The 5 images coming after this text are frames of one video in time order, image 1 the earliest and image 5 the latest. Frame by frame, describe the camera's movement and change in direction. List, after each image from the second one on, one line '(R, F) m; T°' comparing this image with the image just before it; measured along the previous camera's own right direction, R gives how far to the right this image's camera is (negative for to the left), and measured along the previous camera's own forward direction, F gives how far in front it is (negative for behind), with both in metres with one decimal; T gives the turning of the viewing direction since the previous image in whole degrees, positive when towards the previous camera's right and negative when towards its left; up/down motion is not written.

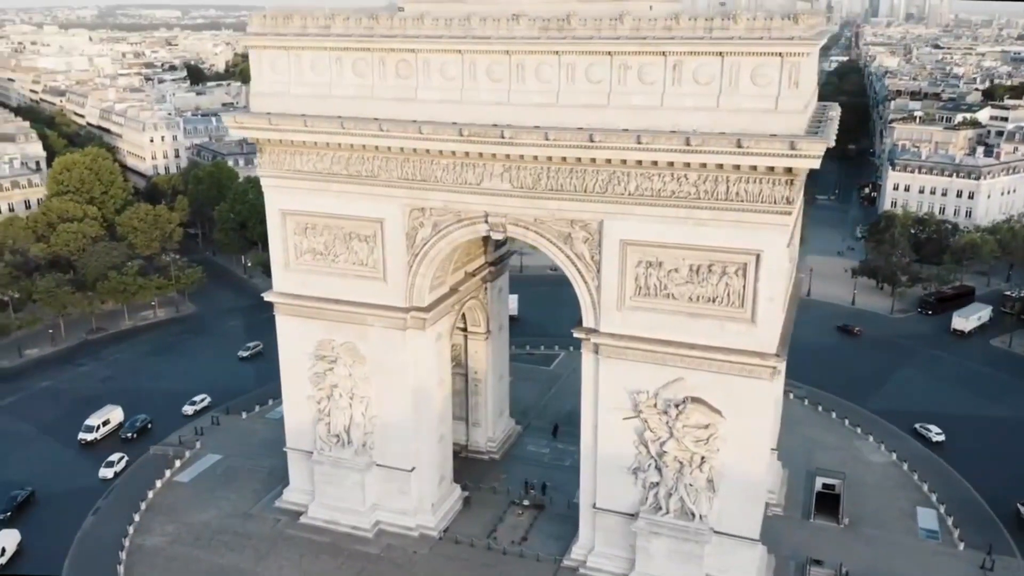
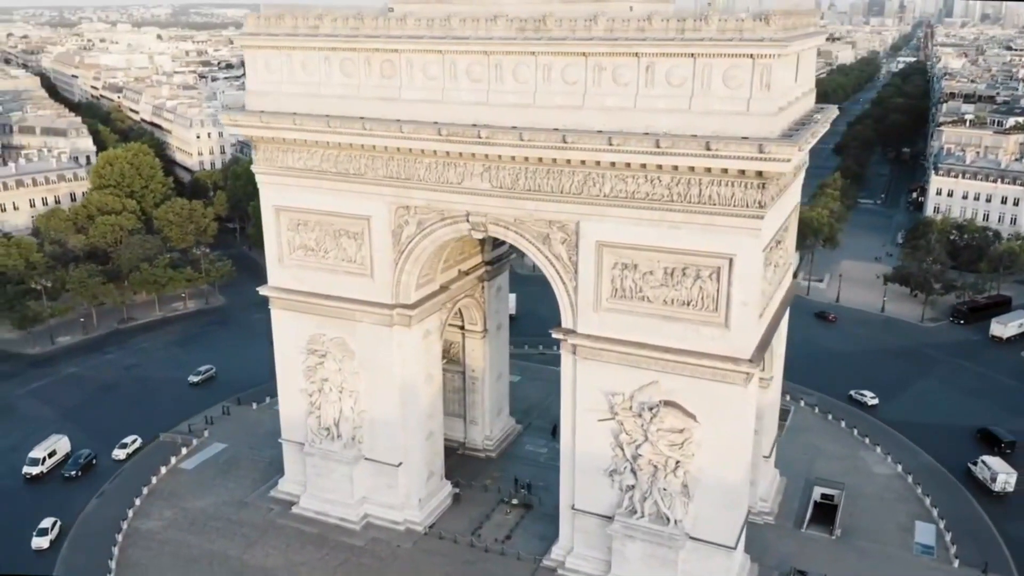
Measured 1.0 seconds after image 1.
(+1.8, 0.0) m; -4°
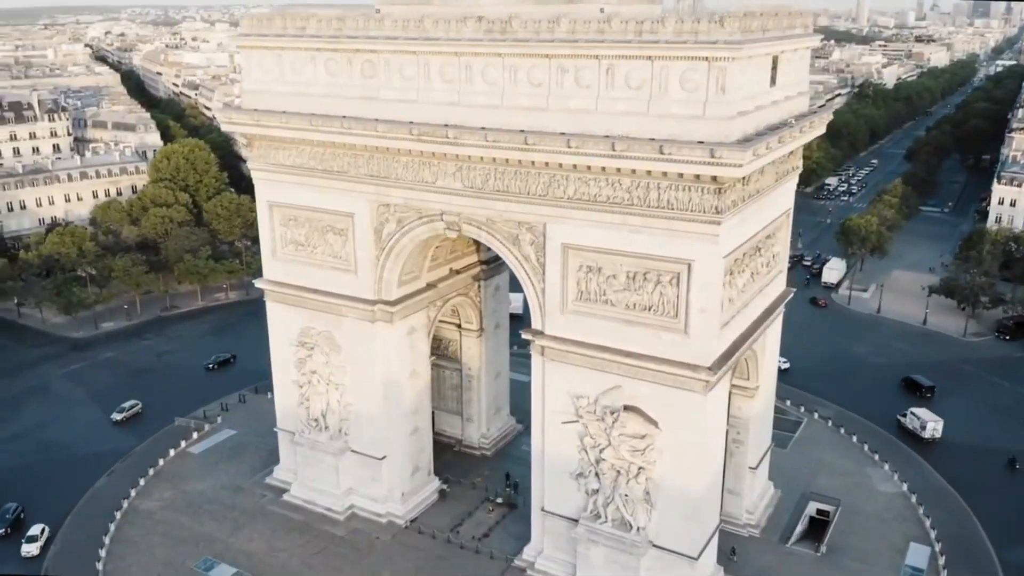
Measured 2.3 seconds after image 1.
(+2.6, 0.0) m; -5°
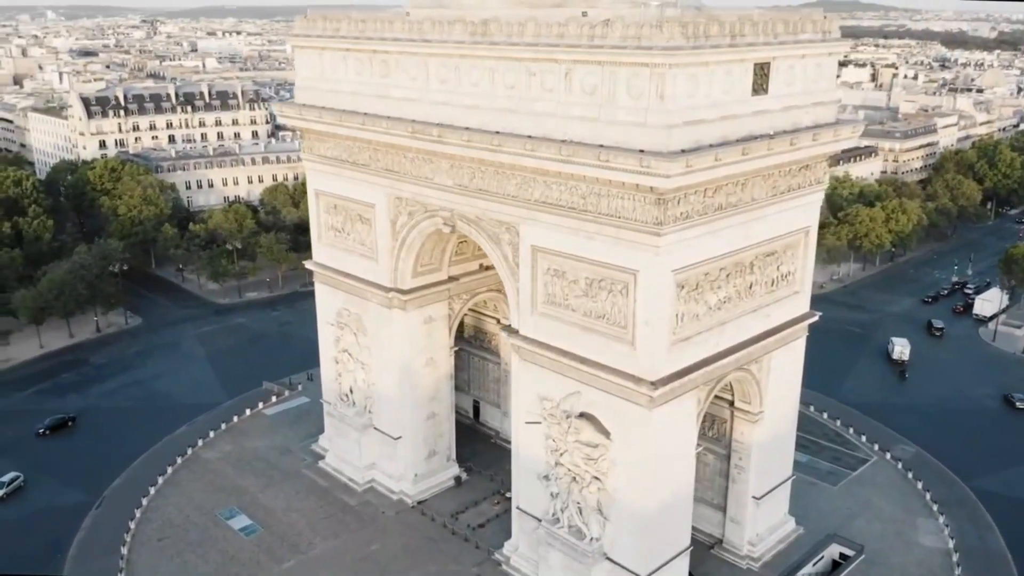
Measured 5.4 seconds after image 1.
(+5.7, +0.3) m; -14°
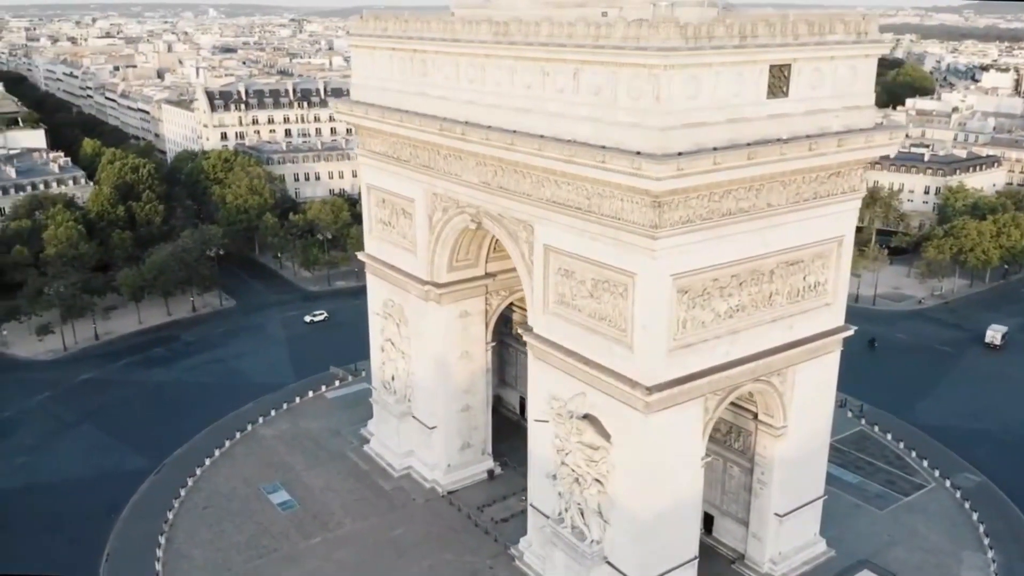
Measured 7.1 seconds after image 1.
(+2.7, 0.0) m; -8°
